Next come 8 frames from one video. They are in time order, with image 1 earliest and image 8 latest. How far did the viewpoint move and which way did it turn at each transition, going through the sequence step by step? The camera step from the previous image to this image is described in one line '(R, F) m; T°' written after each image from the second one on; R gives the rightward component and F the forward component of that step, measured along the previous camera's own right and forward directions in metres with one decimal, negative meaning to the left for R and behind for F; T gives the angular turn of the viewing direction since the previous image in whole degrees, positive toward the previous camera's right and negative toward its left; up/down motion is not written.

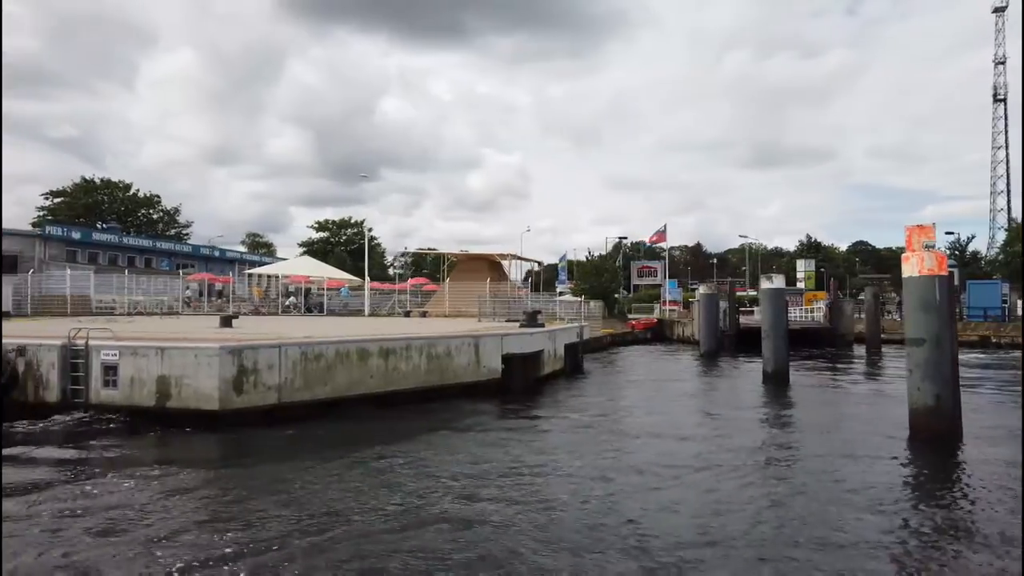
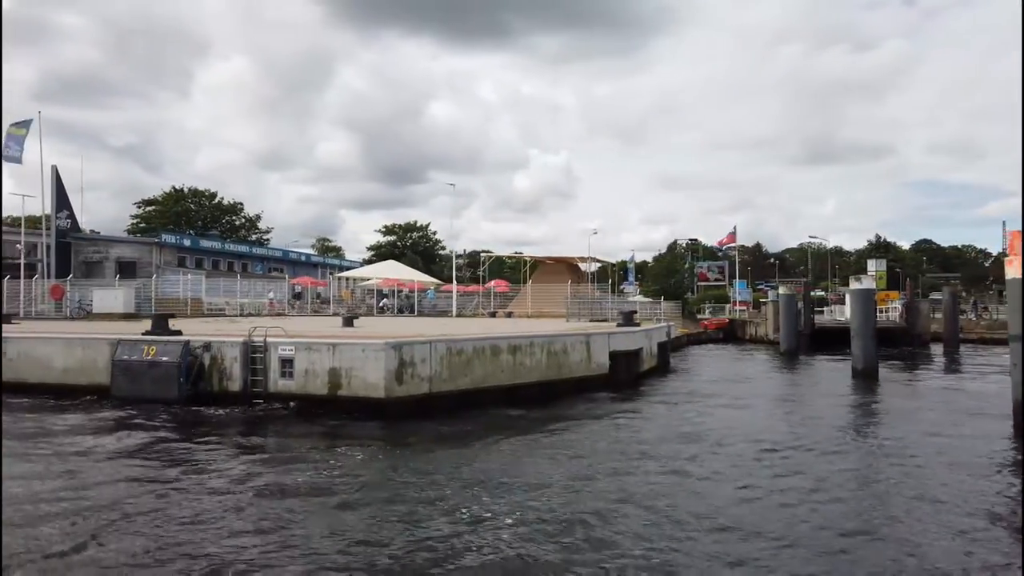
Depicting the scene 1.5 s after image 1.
(-1.2, -1.4) m; -4°
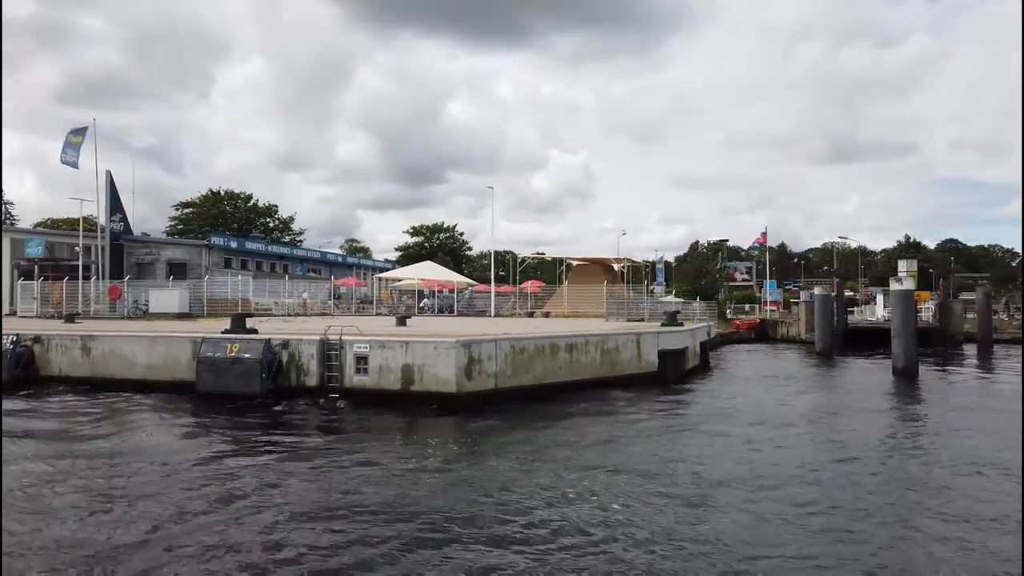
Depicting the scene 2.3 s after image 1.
(-0.8, -0.7) m; -1°
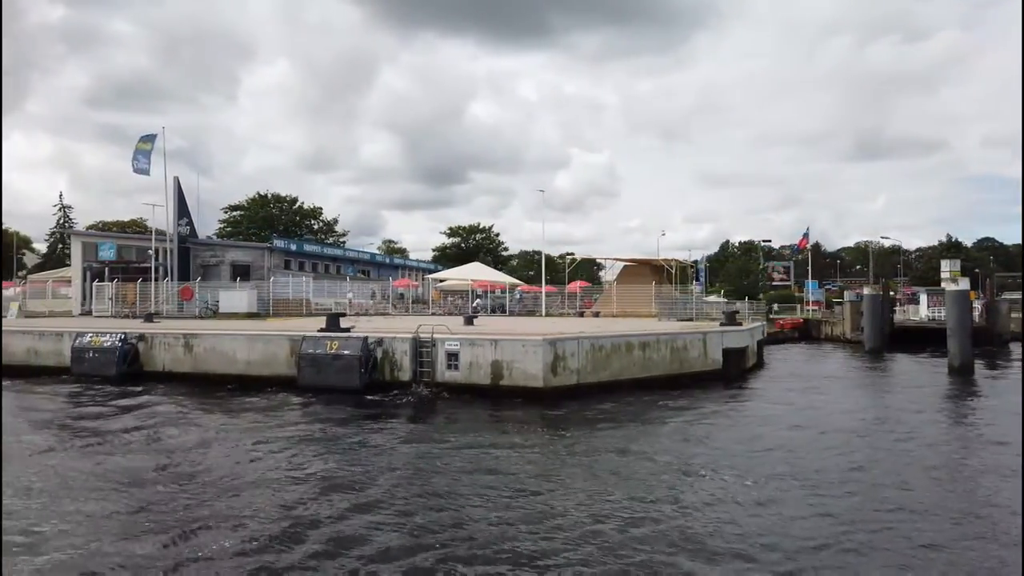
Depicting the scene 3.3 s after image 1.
(-1.1, -0.9) m; -2°
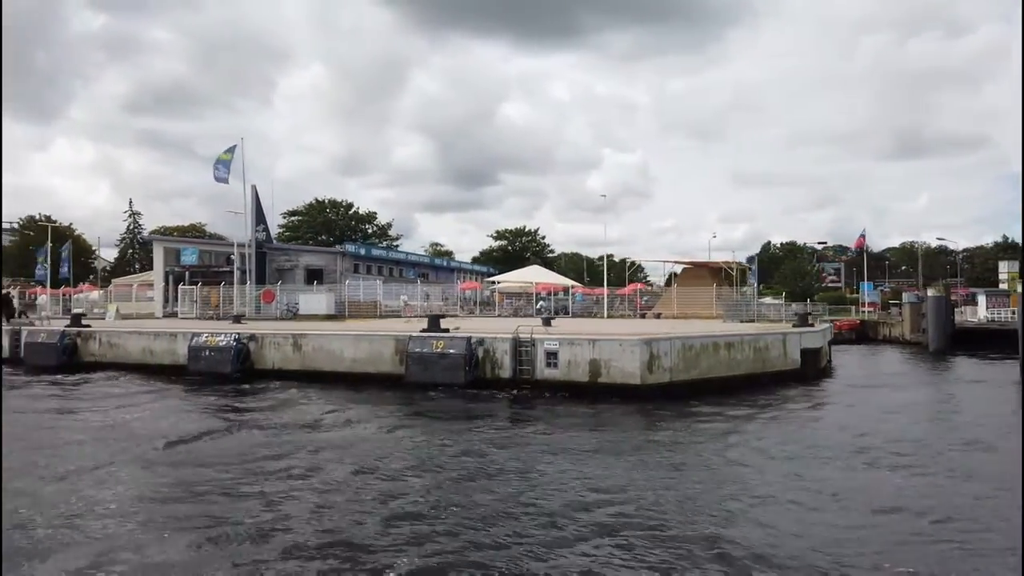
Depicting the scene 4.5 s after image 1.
(-1.2, -1.0) m; -3°
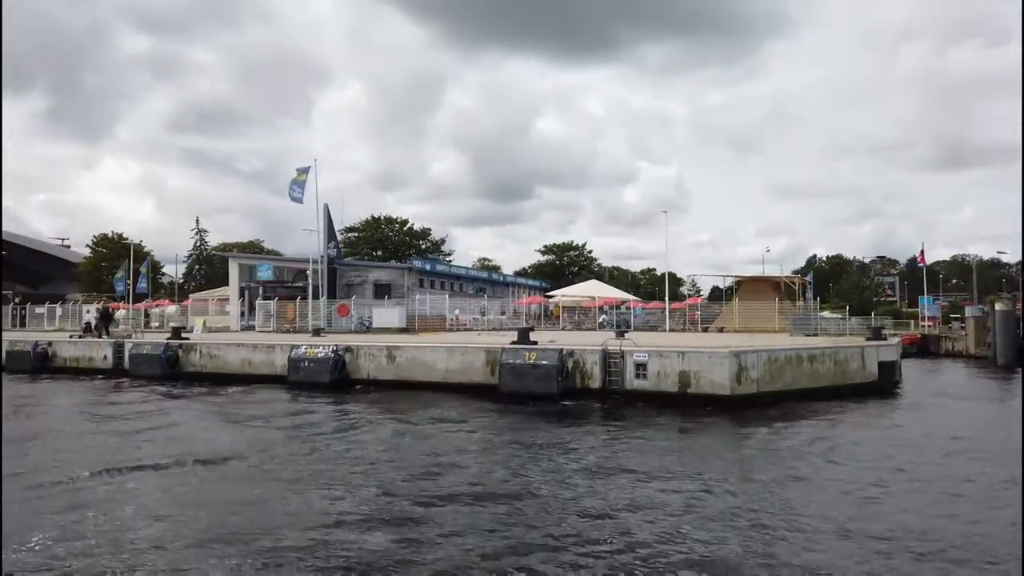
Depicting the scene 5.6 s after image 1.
(-1.2, -0.9) m; -3°
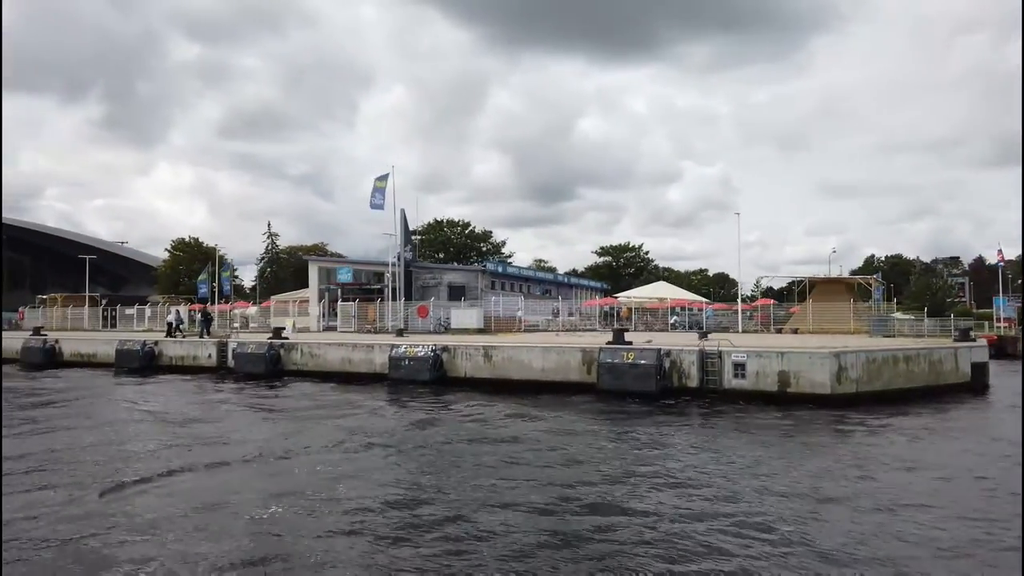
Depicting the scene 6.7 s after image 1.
(-1.3, -0.8) m; -3°
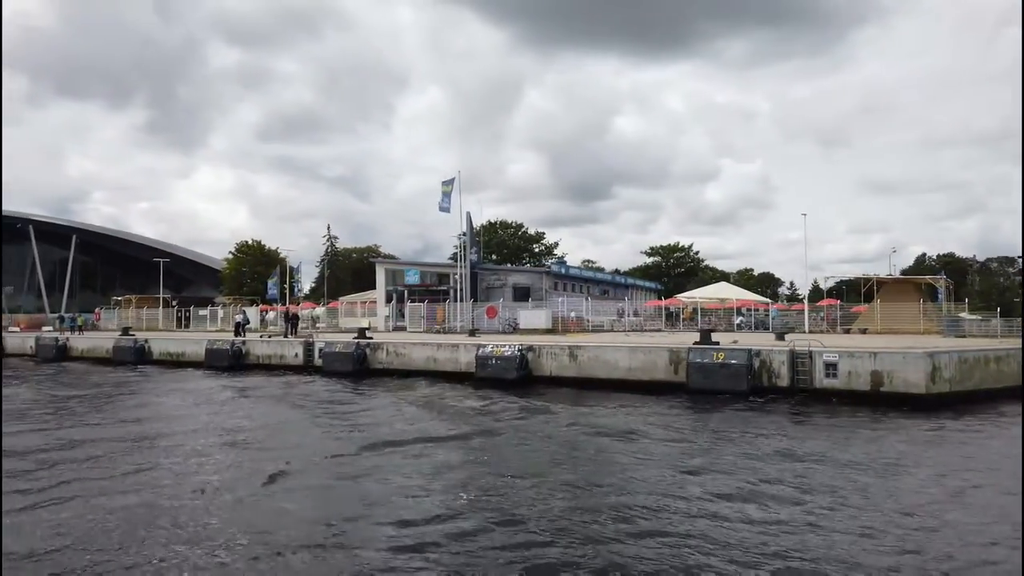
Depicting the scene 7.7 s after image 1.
(-1.3, -0.7) m; -3°
